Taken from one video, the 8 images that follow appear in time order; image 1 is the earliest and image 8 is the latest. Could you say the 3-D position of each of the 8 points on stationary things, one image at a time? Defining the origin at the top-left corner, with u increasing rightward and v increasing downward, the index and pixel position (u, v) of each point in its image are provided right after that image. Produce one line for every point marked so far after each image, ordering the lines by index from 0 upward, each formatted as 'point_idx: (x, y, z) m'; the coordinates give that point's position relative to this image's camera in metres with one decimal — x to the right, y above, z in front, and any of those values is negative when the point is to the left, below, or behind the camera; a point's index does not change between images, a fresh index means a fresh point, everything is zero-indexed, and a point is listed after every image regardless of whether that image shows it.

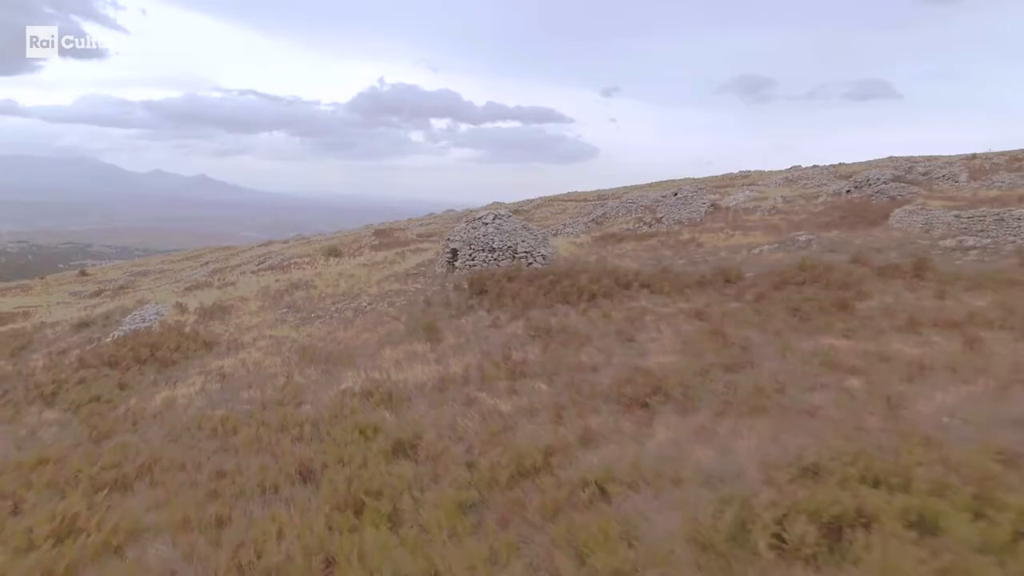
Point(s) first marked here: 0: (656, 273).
0: (+3.5, +0.4, +17.8) m
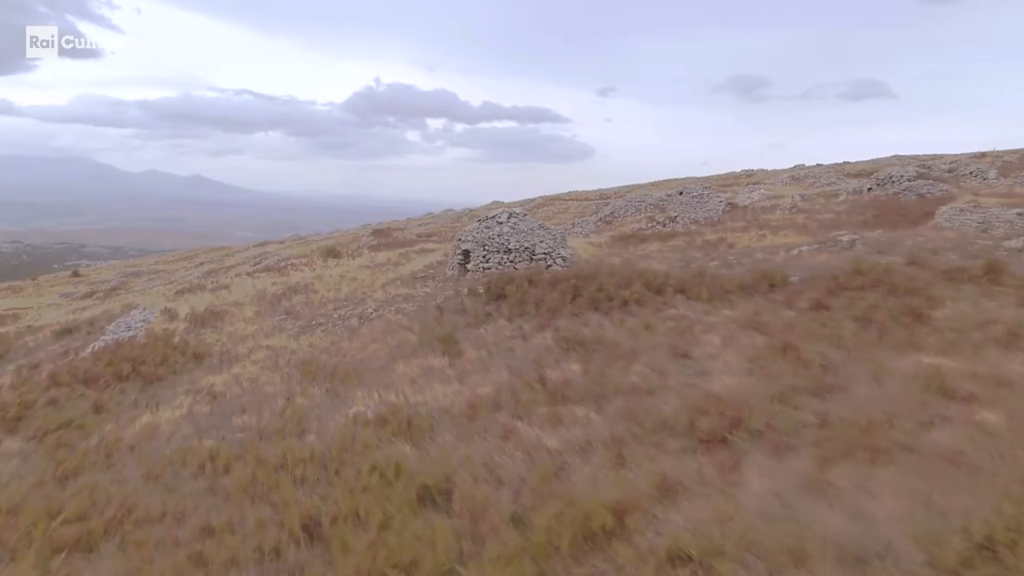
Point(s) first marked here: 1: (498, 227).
0: (+3.9, +0.2, +16.3) m
1: (-0.3, +1.6, +19.1) m
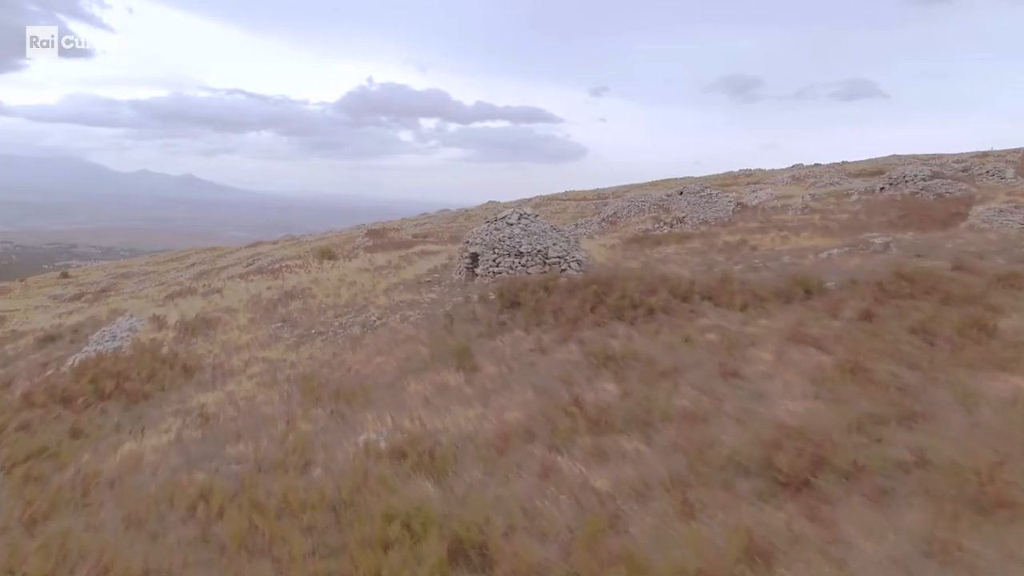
0: (+4.2, +0.1, +15.2) m
1: (-0.1, +1.5, +18.0) m
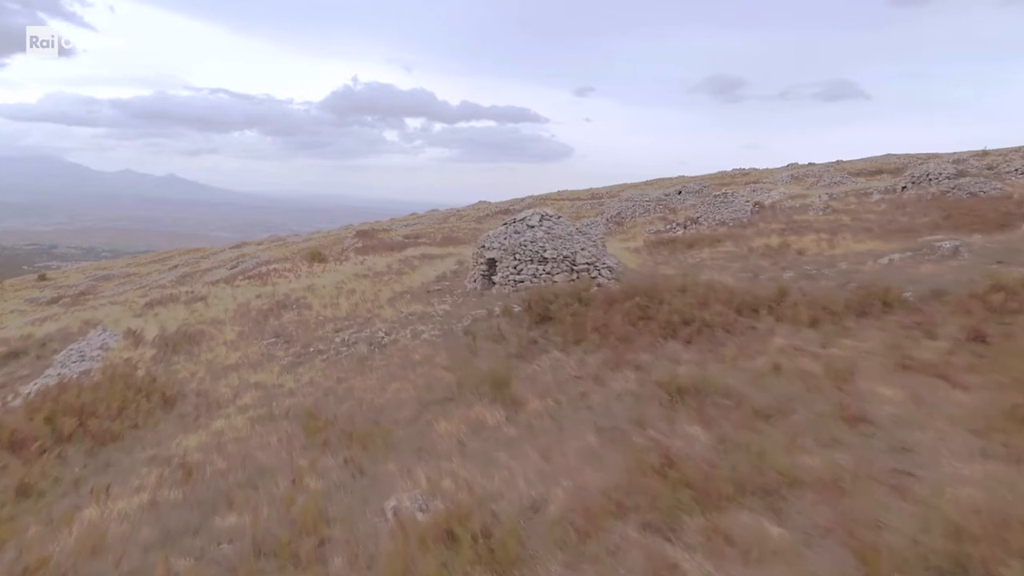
0: (+4.7, -0.1, +13.4) m
1: (+0.4, +1.3, +16.1) m
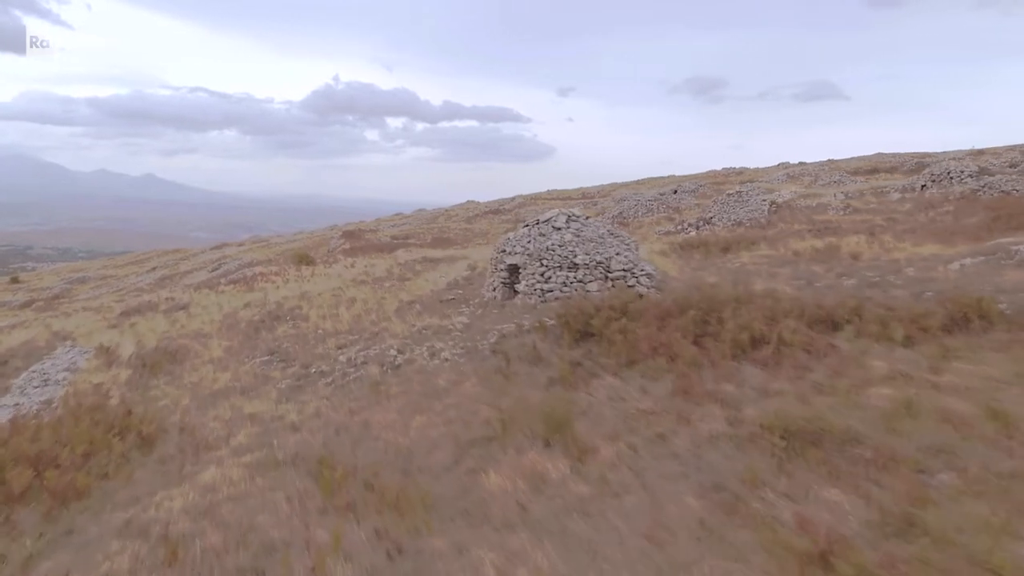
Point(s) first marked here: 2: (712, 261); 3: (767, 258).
0: (+5.3, -0.2, +11.8) m
1: (+0.9, +1.1, +14.4) m
2: (+4.3, +0.6, +15.9) m
3: (+5.5, +0.6, +15.9) m
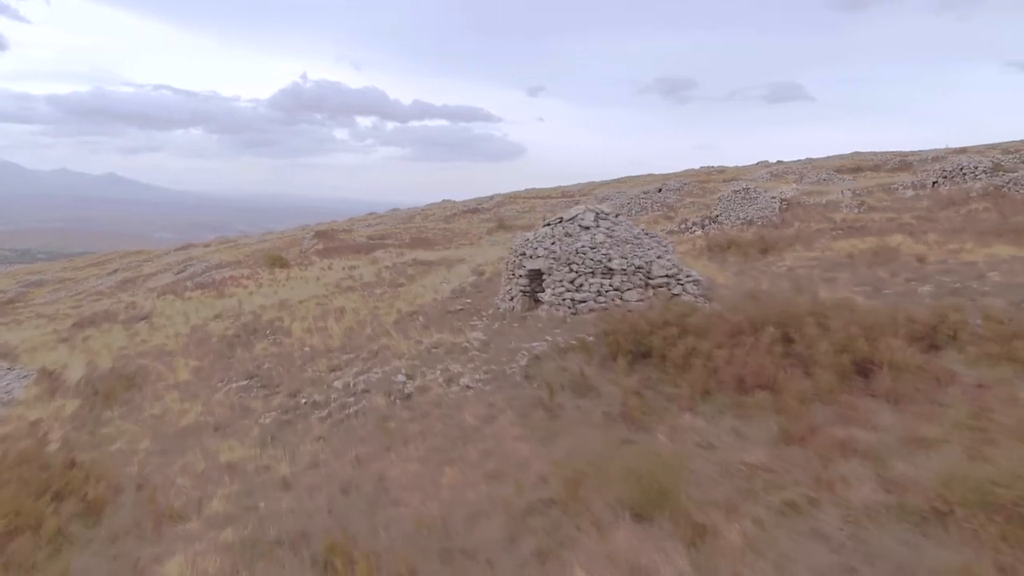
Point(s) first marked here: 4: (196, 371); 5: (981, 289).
0: (+5.7, -0.4, +10.0) m
1: (+1.2, +0.9, +12.4) m
2: (+4.6, +0.4, +14.0) m
3: (+5.8, +0.5, +14.1) m
4: (-5.3, -1.4, +12.3) m
5: (+7.1, 0.0, +11.1) m
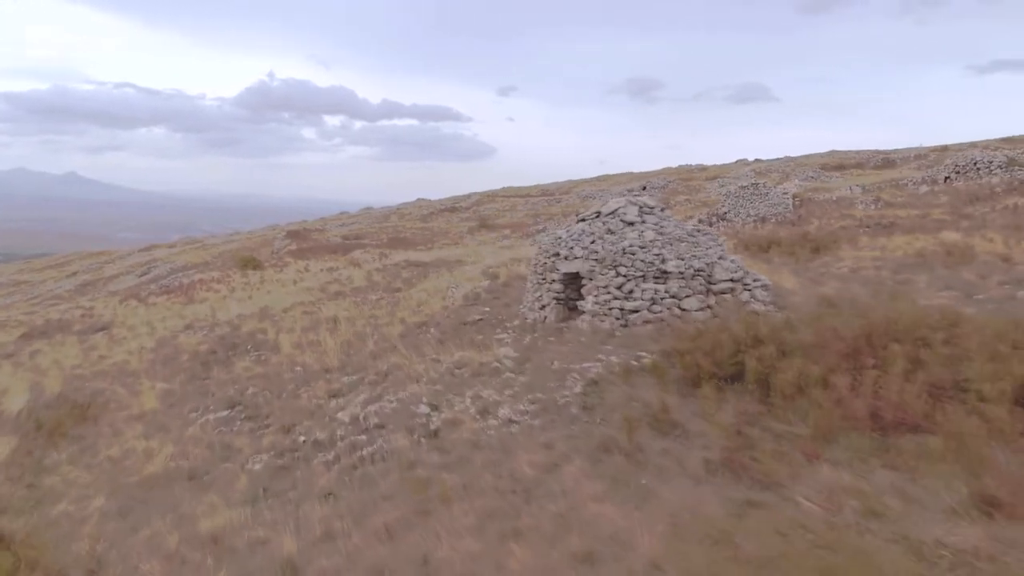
0: (+6.3, -0.4, +8.3) m
1: (+1.6, +0.8, +10.5) m
2: (+5.0, +0.4, +12.3) m
3: (+6.2, +0.4, +12.4) m
4: (-4.8, -1.5, +10.2) m
5: (+7.6, -0.1, +9.5) m
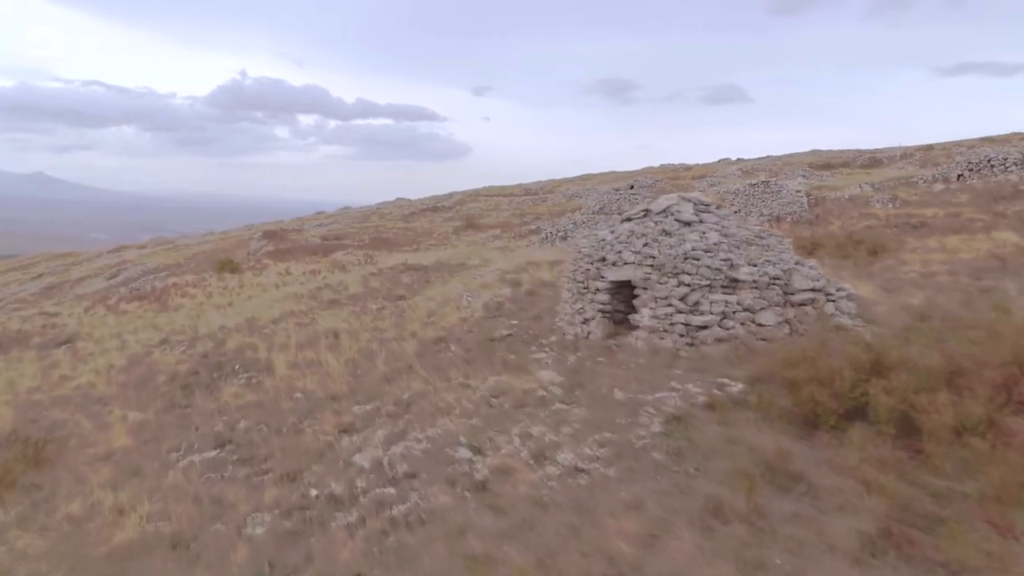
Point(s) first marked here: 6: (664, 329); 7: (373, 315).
0: (+6.8, -0.5, +7.0) m
1: (+2.1, +0.7, +9.1) m
2: (+5.4, +0.3, +11.0) m
3: (+6.6, +0.3, +11.1) m
4: (-4.3, -1.7, +8.5) m
5: (+8.1, -0.2, +8.3) m
6: (+1.7, -0.5, +8.1) m
7: (-2.4, -0.5, +12.6) m
